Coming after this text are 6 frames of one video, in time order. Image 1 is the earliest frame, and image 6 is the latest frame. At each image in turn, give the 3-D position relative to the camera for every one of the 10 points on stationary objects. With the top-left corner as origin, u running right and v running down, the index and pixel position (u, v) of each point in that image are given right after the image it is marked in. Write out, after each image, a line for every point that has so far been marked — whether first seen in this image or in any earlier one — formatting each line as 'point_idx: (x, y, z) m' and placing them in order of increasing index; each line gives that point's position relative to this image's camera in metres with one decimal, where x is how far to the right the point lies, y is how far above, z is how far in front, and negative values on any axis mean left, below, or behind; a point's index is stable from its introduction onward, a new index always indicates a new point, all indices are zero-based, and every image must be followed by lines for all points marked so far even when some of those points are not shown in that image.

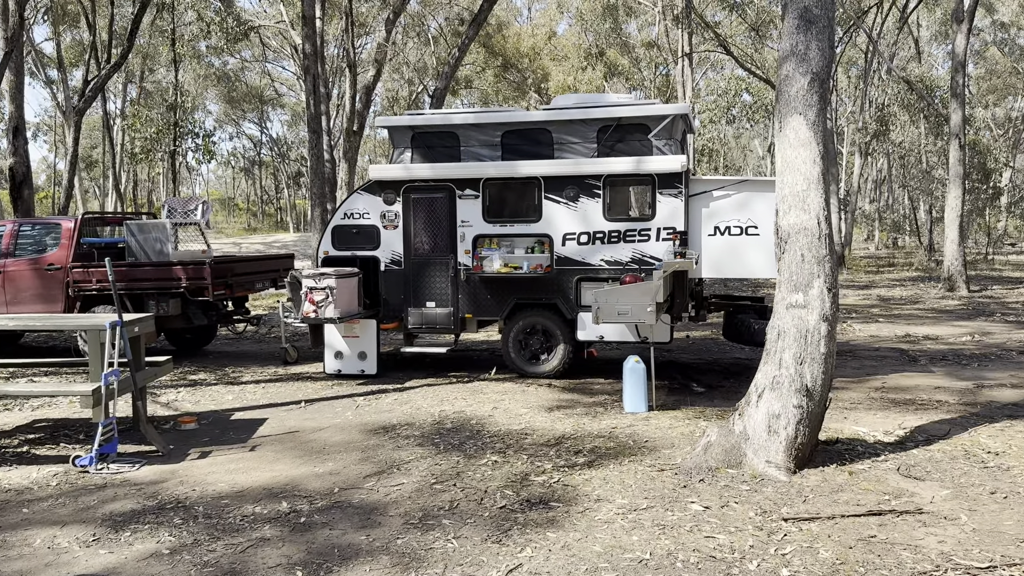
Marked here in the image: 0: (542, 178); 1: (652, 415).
0: (+0.3, +1.1, +8.4) m
1: (+1.1, -1.0, +6.7) m
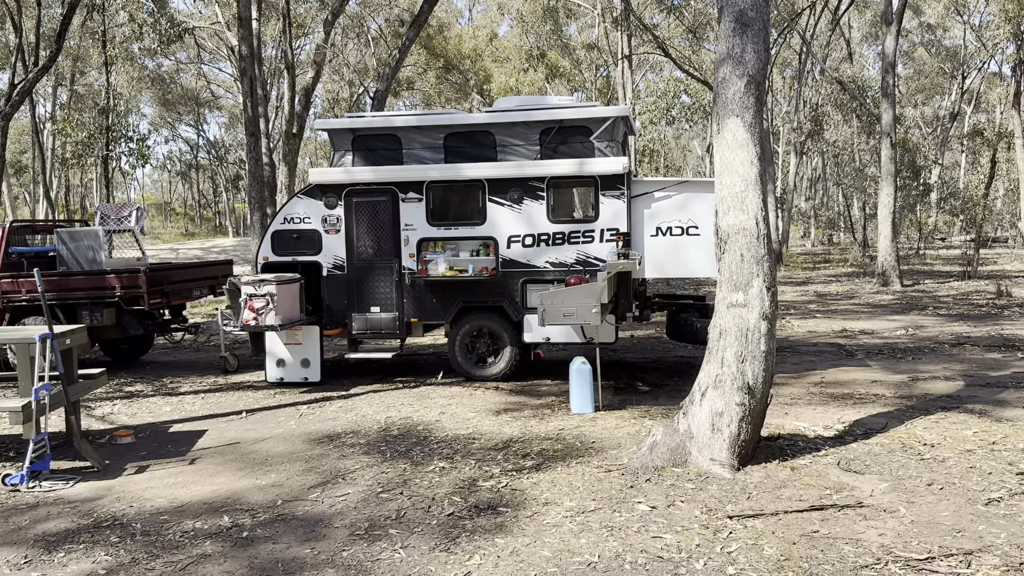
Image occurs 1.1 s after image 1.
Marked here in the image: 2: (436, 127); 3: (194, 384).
0: (-0.3, +1.1, +8.4) m
1: (+0.7, -1.0, +6.7) m
2: (-0.8, +1.6, +8.7) m
3: (-3.4, -1.0, +9.1) m
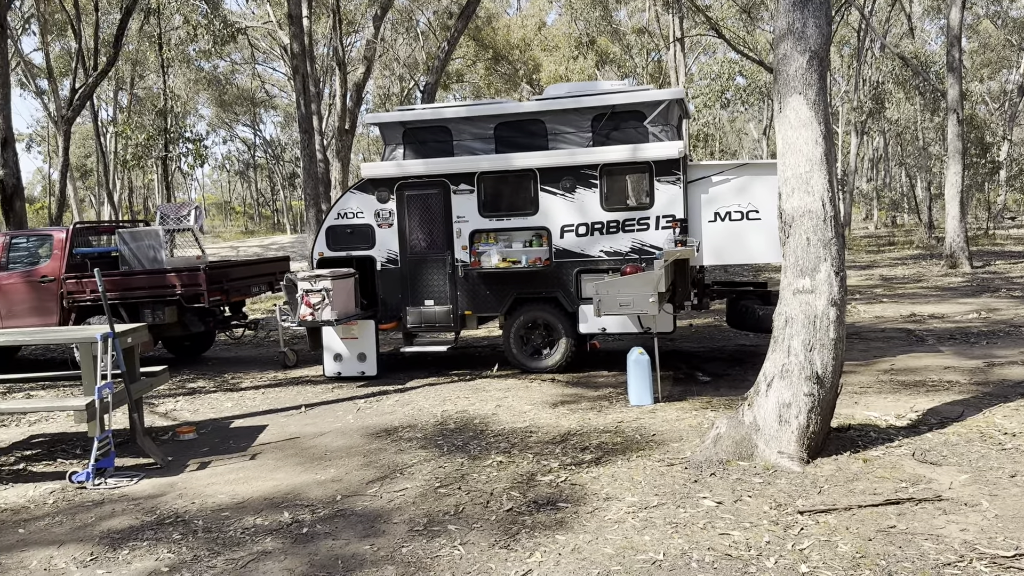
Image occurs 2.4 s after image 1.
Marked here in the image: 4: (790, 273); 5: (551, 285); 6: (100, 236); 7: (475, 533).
0: (+0.2, +1.2, +8.3) m
1: (+1.1, -0.9, +6.5) m
2: (-0.3, +1.7, +8.6) m
3: (-2.8, -1.0, +9.2) m
4: (+1.6, +0.1, +4.9) m
5: (+0.4, 0.0, +8.3) m
6: (-5.2, +0.7, +10.9) m
7: (-0.2, -1.2, +4.3) m
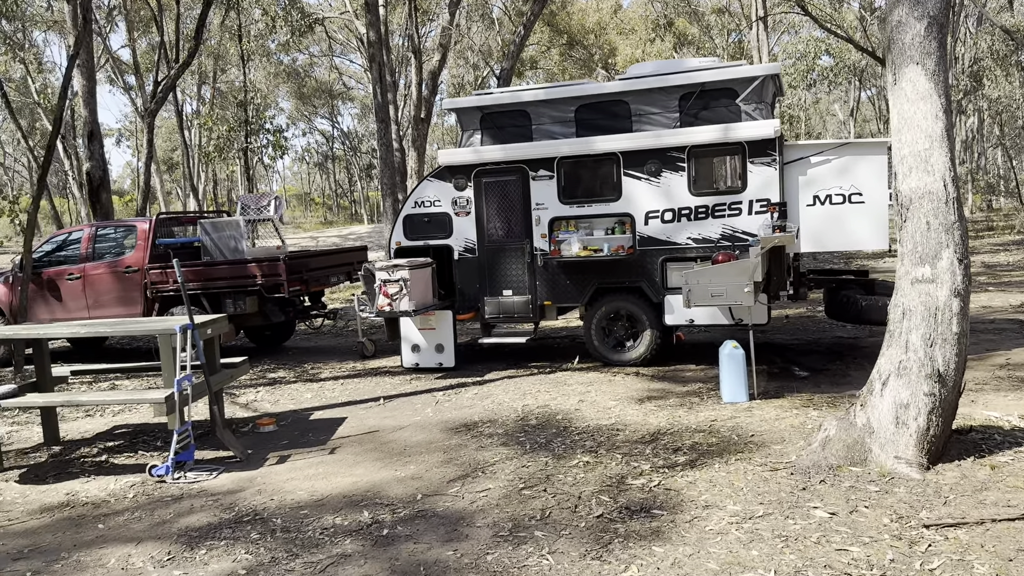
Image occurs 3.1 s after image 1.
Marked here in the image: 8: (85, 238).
0: (+1.0, +1.3, +7.9) m
1: (+1.7, -0.8, +6.1) m
2: (+0.5, +1.8, +8.3) m
3: (-1.9, -0.9, +9.1) m
4: (+2.1, +0.1, +4.5) m
5: (+1.1, +0.1, +8.0) m
6: (-4.2, +0.8, +11.0) m
7: (+0.2, -1.2, +4.0) m
8: (-5.2, +0.6, +10.4) m
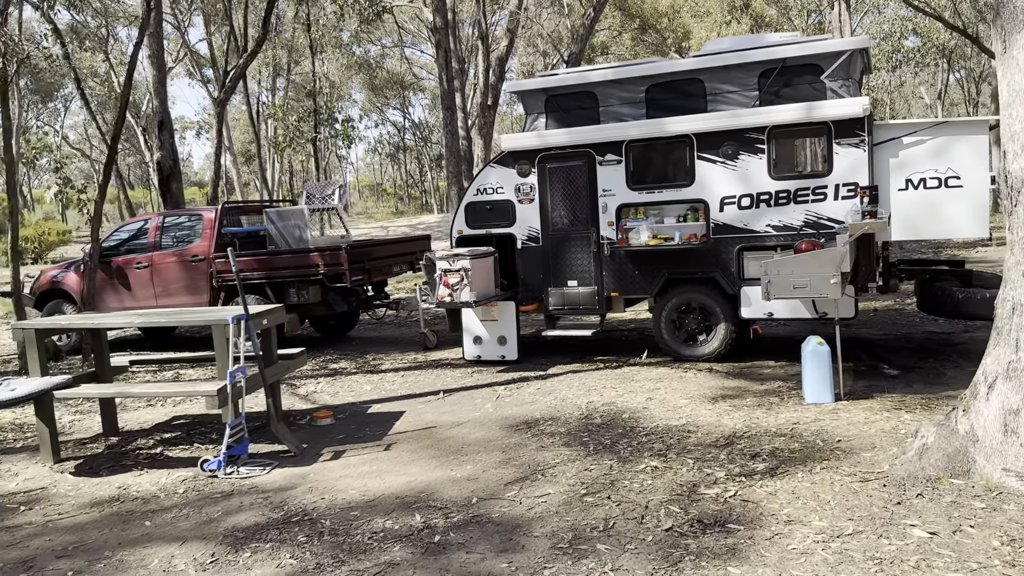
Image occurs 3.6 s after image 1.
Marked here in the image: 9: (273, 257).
0: (+1.6, +1.3, +7.4) m
1: (+2.2, -0.8, +5.7) m
2: (+1.1, +1.9, +7.9) m
3: (-1.2, -0.8, +8.9) m
4: (+2.4, +0.2, +4.0) m
5: (+1.7, +0.2, +7.5) m
6: (-3.4, +0.9, +10.9) m
7: (+0.5, -1.1, +3.6) m
8: (-4.4, +0.7, +10.4) m
9: (-2.7, +0.3, +9.6) m
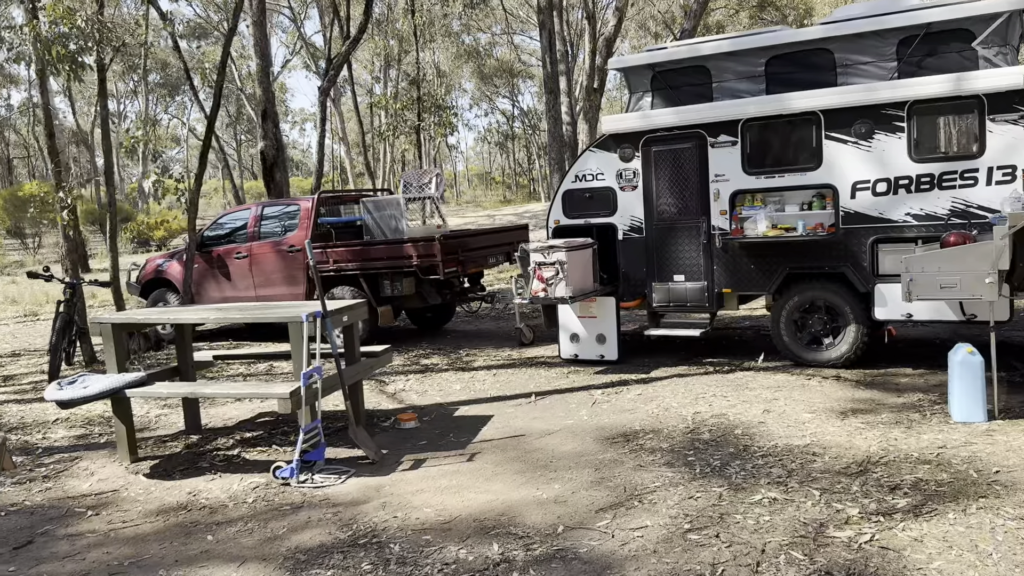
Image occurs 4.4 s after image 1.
0: (+2.4, +1.4, +6.6) m
1: (+2.7, -0.8, +4.8) m
2: (+2.0, +2.0, +7.1) m
3: (-0.2, -0.7, +8.4) m
4: (+2.7, +0.2, +3.1) m
5: (+2.5, +0.2, +6.7) m
6: (-2.1, +1.0, +10.7) m
7: (+0.8, -1.2, +3.0) m
8: (-3.2, +0.8, +10.3) m
9: (-1.6, +0.4, +9.3) m
